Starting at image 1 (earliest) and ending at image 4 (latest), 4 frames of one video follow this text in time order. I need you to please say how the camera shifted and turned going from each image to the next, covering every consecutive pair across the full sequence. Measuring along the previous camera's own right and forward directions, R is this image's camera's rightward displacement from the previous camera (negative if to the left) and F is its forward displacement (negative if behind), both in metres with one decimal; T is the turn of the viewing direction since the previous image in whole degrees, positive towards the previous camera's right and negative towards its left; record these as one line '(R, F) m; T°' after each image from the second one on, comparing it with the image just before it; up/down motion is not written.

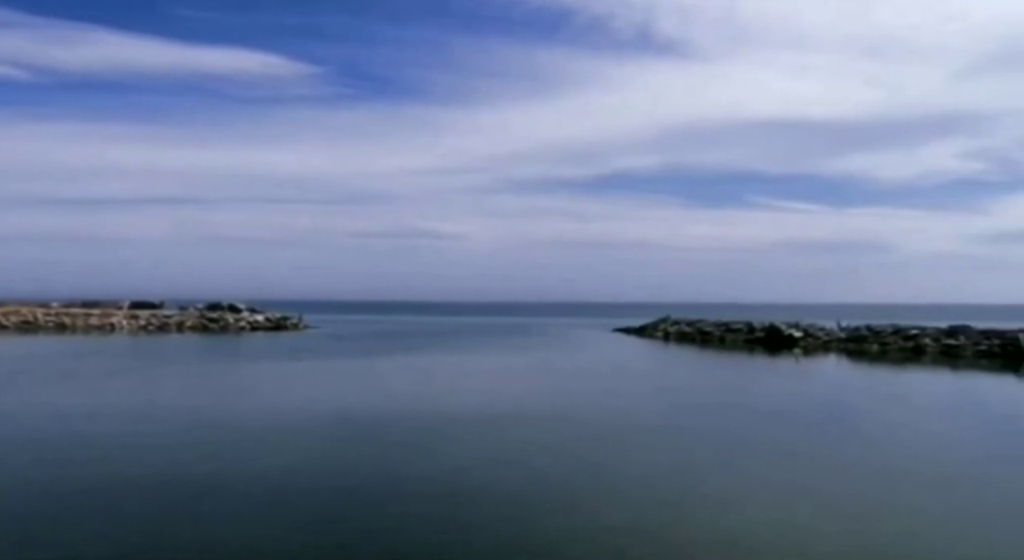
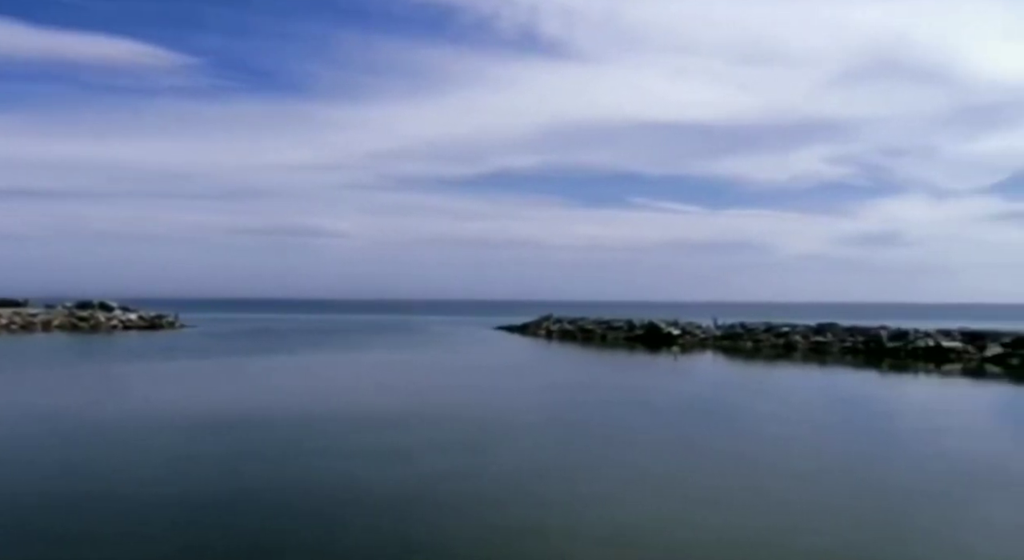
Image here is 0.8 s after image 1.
(+0.4, +0.8) m; +7°
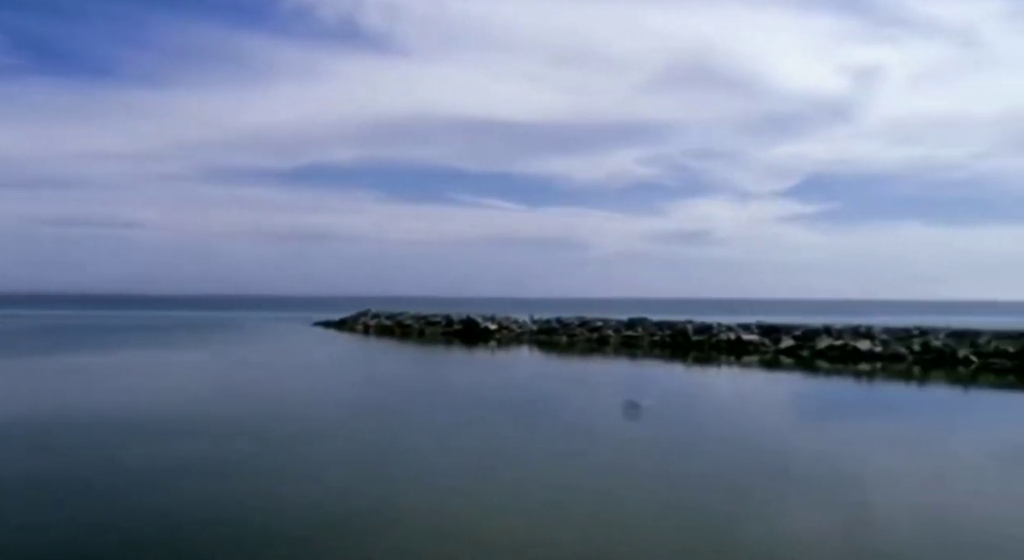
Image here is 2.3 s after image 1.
(+0.5, +0.9) m; +11°
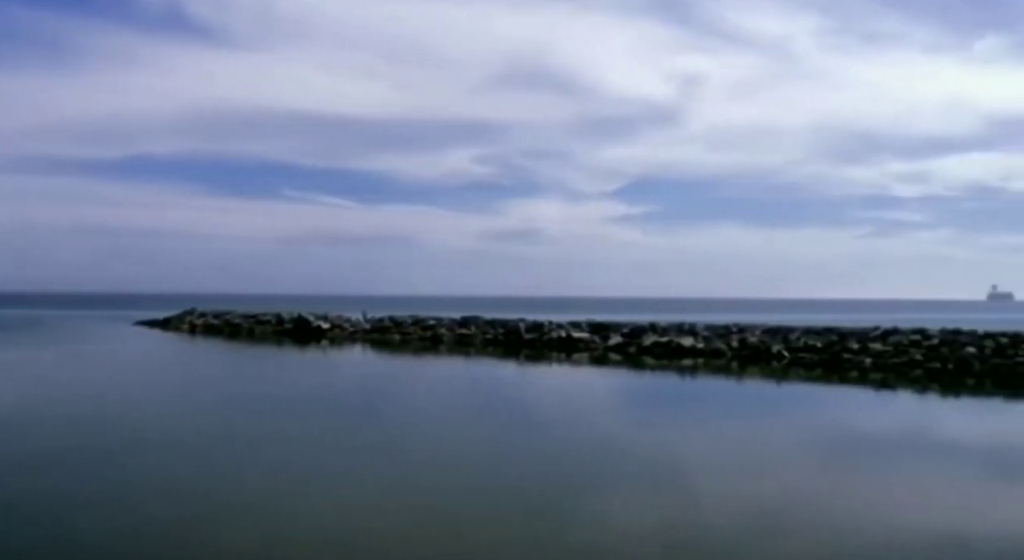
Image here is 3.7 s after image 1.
(+0.2, +0.5) m; +11°
